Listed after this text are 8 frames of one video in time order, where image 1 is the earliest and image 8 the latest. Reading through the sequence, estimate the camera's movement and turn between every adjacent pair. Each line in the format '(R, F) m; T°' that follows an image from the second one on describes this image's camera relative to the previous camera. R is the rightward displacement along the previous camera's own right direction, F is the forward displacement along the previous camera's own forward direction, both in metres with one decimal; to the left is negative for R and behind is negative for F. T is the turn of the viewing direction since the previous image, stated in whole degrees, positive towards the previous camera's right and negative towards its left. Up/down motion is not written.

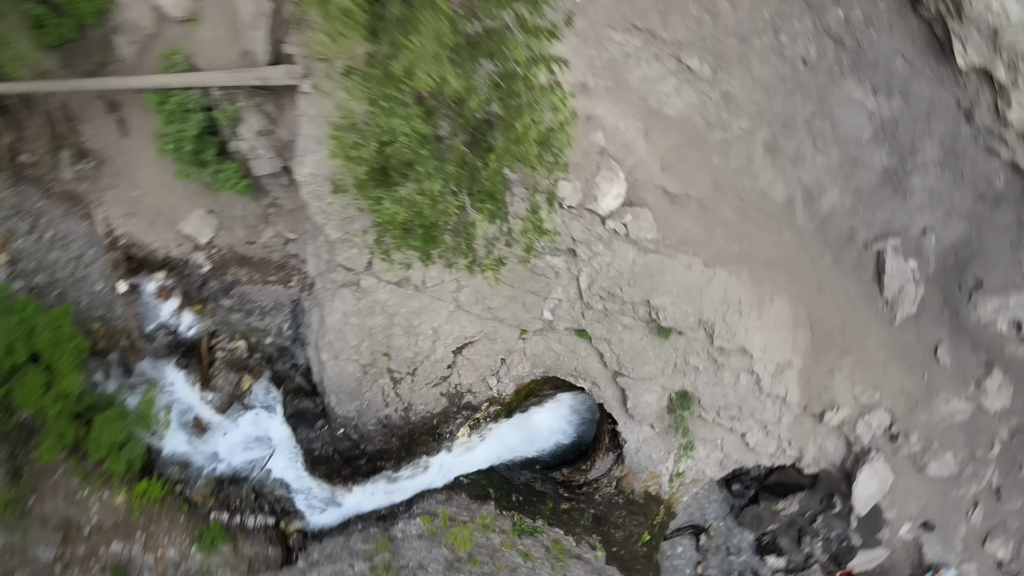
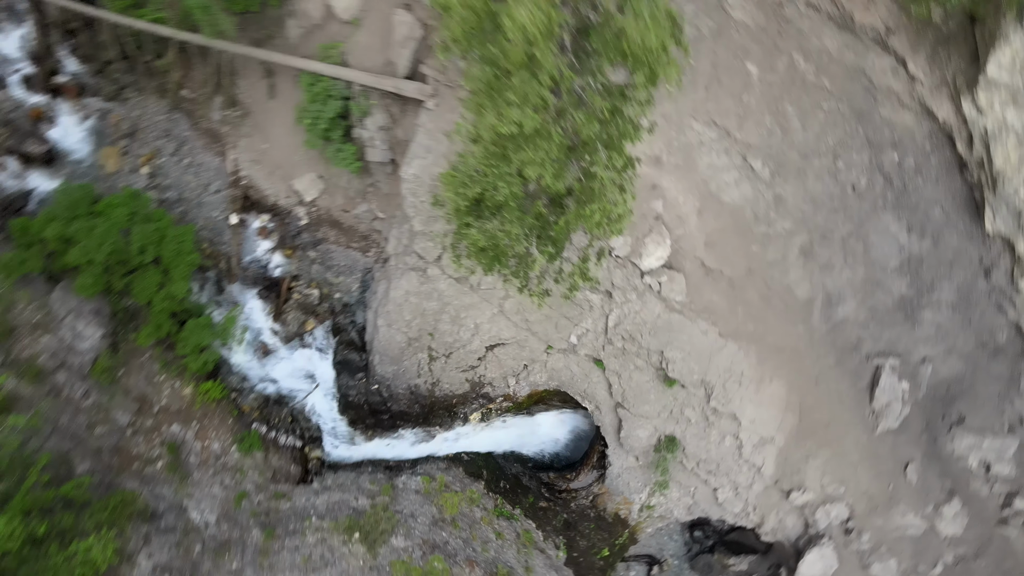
(0.0, -0.5) m; -3°
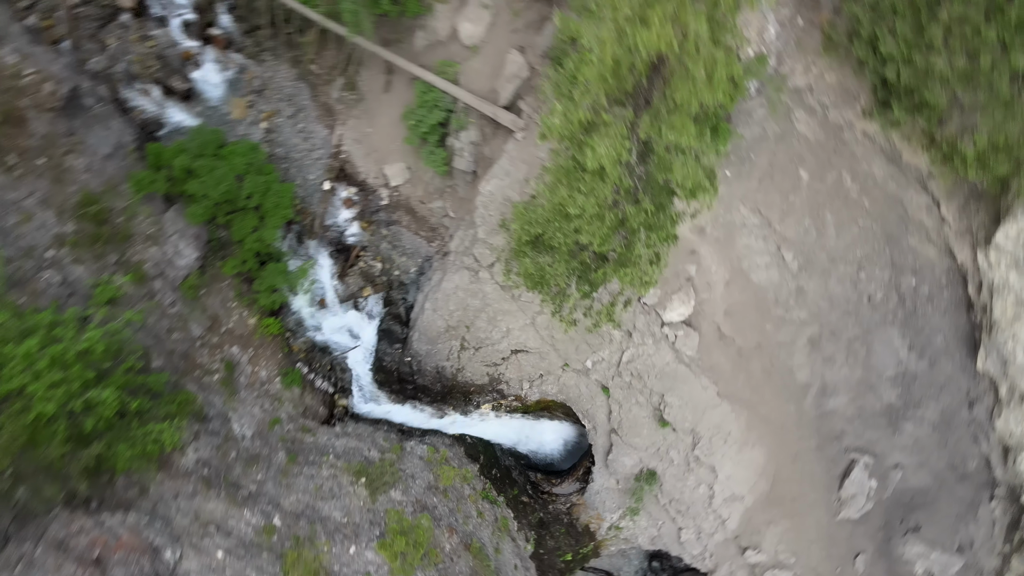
(0.0, -0.5) m; -3°
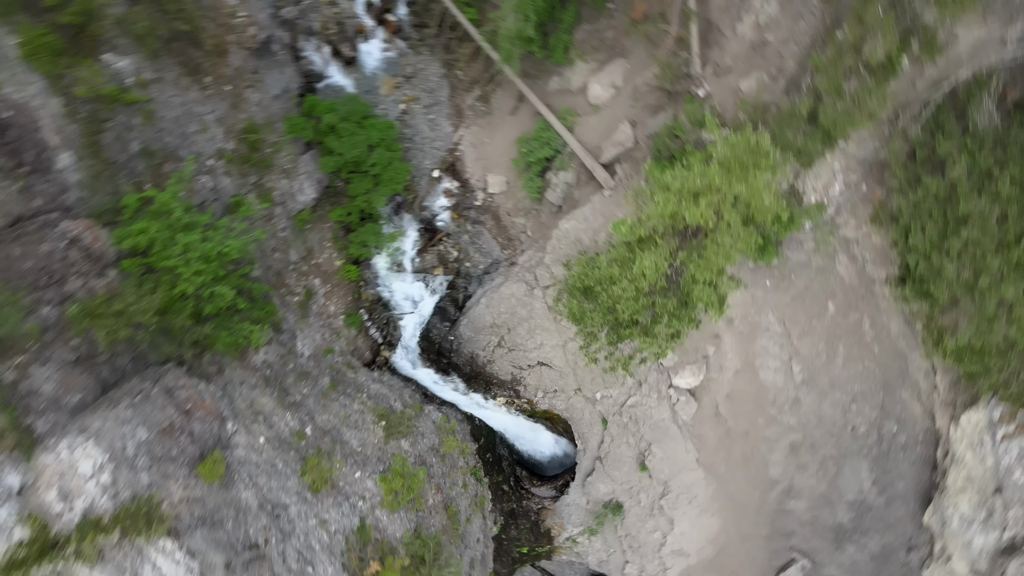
(0.0, -0.7) m; -4°
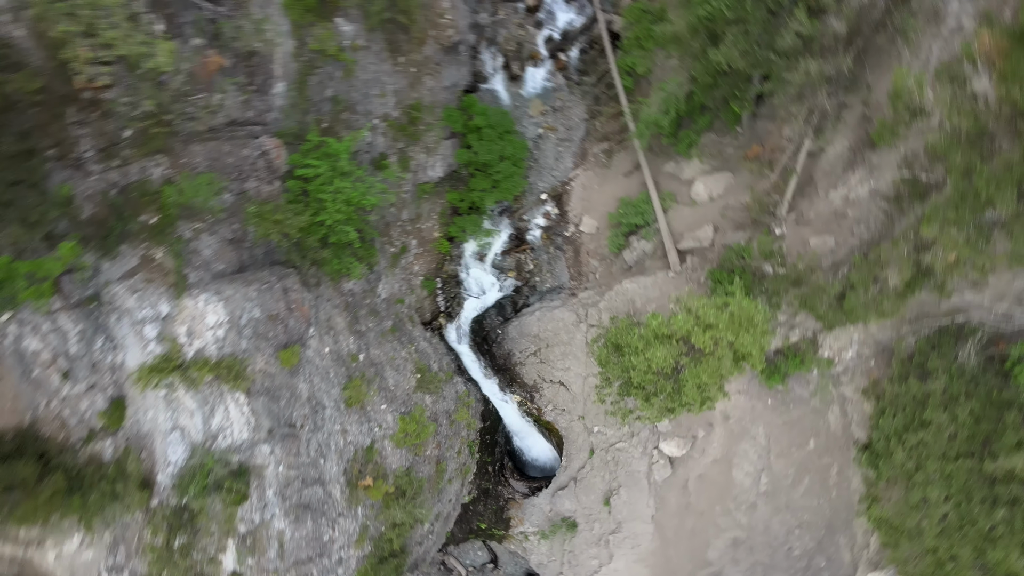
(0.0, -0.8) m; -4°
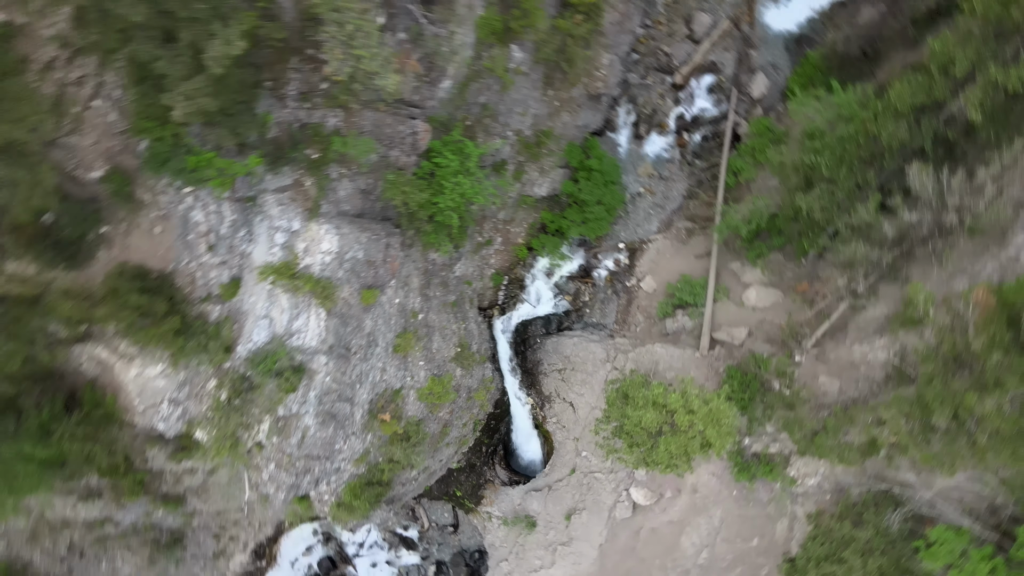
(0.0, -0.8) m; -4°
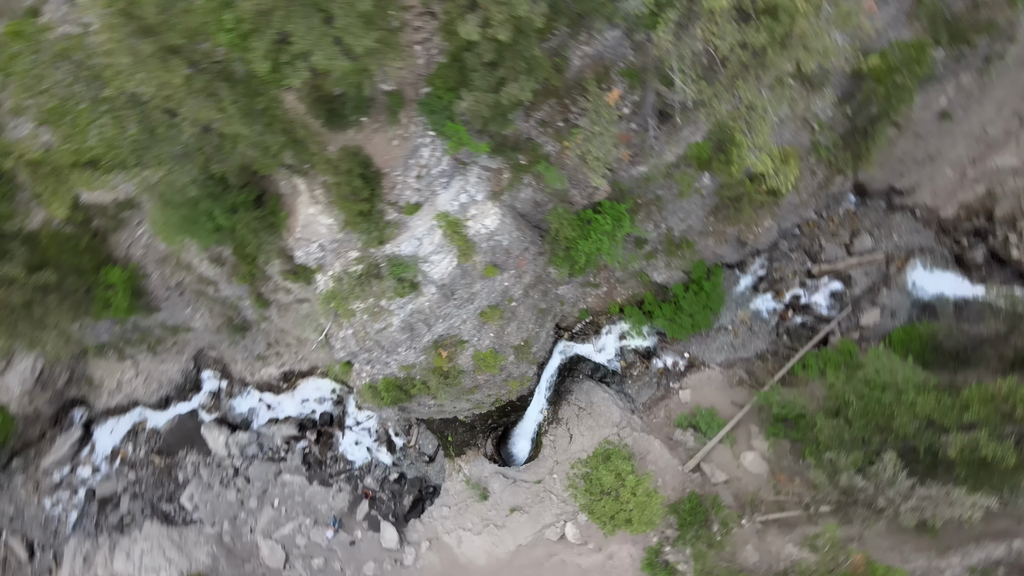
(0.0, -1.3) m; -6°
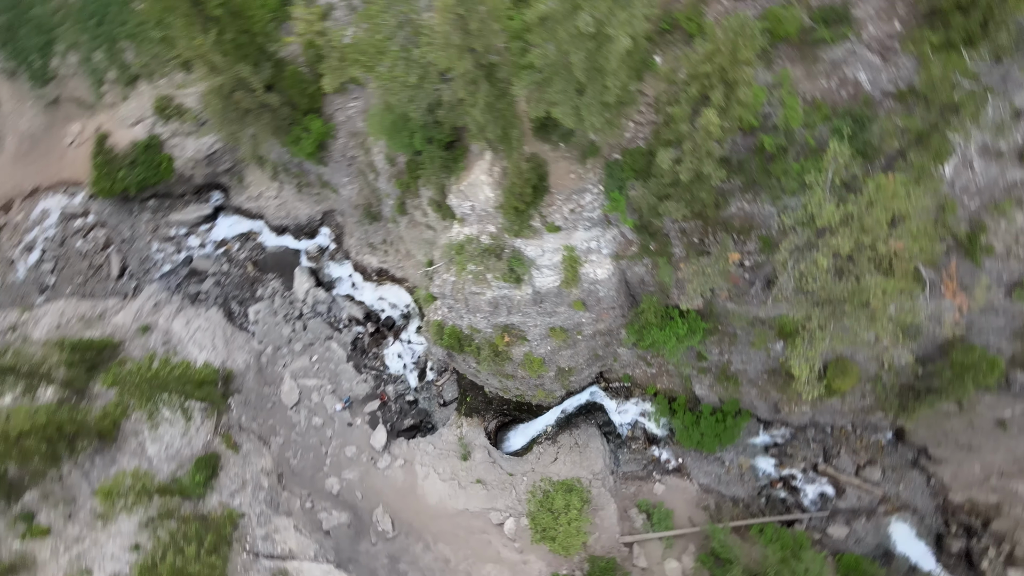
(-0.1, -1.2) m; -6°
